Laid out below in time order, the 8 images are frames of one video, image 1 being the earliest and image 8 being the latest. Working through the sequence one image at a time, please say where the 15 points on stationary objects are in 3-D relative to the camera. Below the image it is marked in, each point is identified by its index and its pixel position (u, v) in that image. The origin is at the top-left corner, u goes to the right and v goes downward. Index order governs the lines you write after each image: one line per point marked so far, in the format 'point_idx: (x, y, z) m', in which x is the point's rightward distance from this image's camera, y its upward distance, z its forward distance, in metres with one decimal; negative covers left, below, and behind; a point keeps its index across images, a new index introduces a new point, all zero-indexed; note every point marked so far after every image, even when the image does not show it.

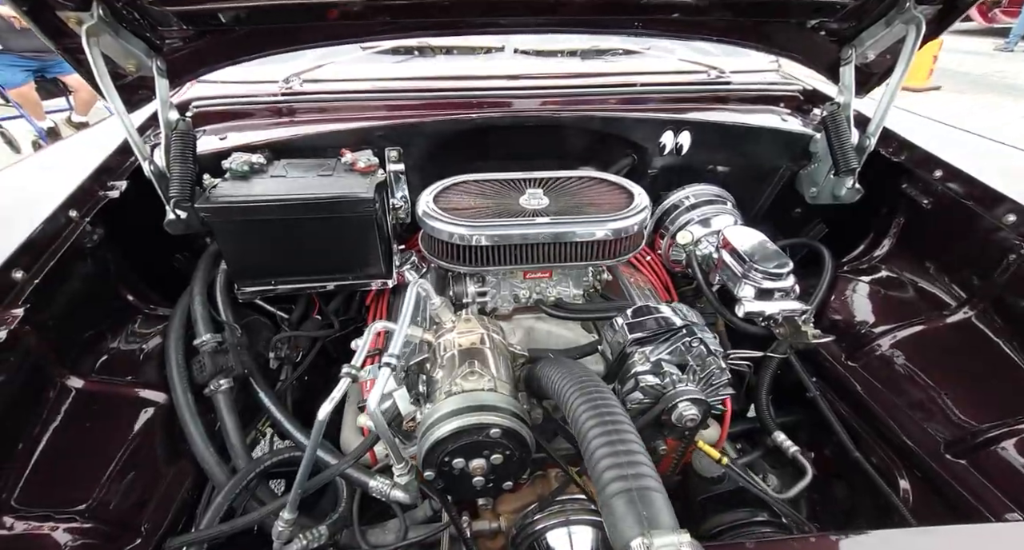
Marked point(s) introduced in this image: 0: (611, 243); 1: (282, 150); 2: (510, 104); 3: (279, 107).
0: (+0.2, +0.1, +0.8) m
1: (-0.5, +0.3, +1.0) m
2: (0.0, +0.4, +1.1) m
3: (-0.5, +0.4, +1.1) m
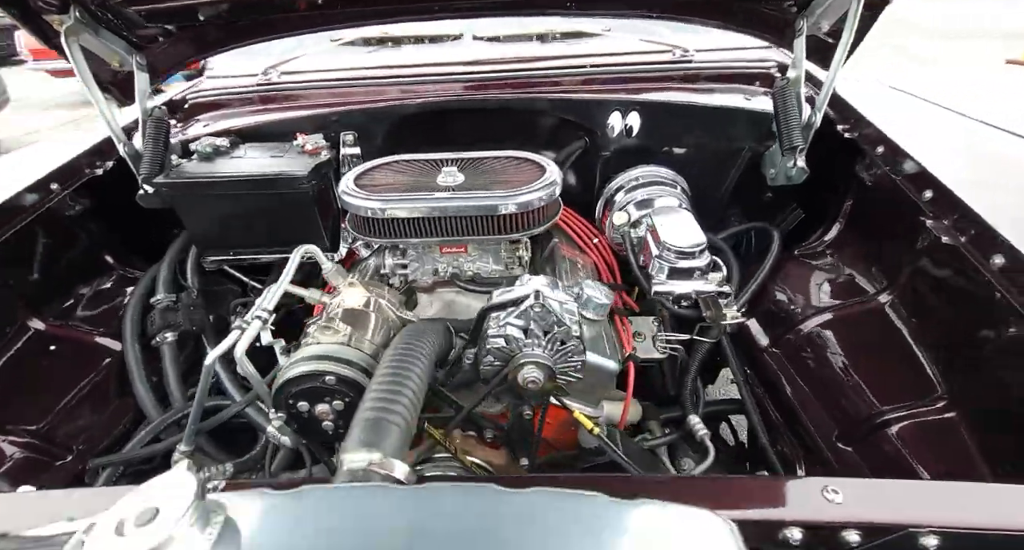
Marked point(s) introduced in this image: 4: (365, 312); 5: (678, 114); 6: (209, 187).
0: (0.0, +0.1, +0.8) m
1: (-0.6, +0.3, +1.1) m
2: (-0.1, +0.4, +1.1) m
3: (-0.6, +0.5, +1.2) m
4: (-0.2, -0.1, +0.7) m
5: (+0.3, +0.4, +1.1) m
6: (-0.5, +0.2, +0.9) m
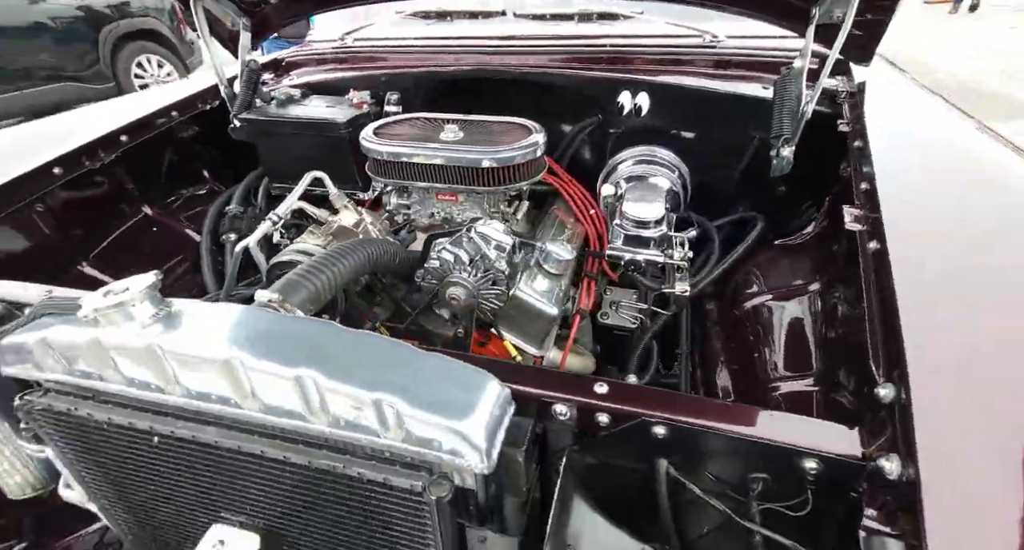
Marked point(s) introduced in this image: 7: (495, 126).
0: (0.0, +0.2, +0.9) m
1: (-0.5, +0.5, +1.3) m
2: (-0.1, +0.6, +1.3) m
3: (-0.5, +0.7, +1.4) m
4: (-0.3, +0.1, +0.9) m
5: (+0.4, +0.4, +1.1) m
6: (-0.5, +0.4, +1.1) m
7: (0.0, +0.3, +1.0) m
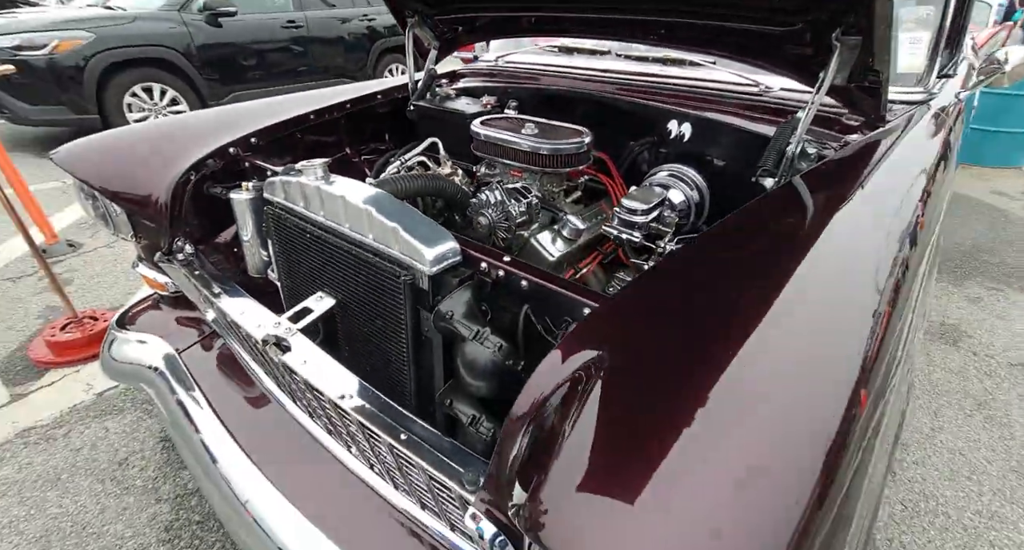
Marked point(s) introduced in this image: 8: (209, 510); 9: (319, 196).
0: (+0.1, +0.3, +1.4) m
1: (-0.2, +0.7, +1.9) m
2: (+0.3, +0.7, +1.7) m
3: (-0.1, +0.9, +2.0) m
4: (-0.2, +0.3, +1.4) m
5: (+0.6, +0.4, +1.4) m
6: (-0.2, +0.6, +1.7) m
7: (+0.2, +0.4, +1.5) m
8: (-0.9, -0.7, +1.5) m
9: (-0.4, +0.2, +1.0) m
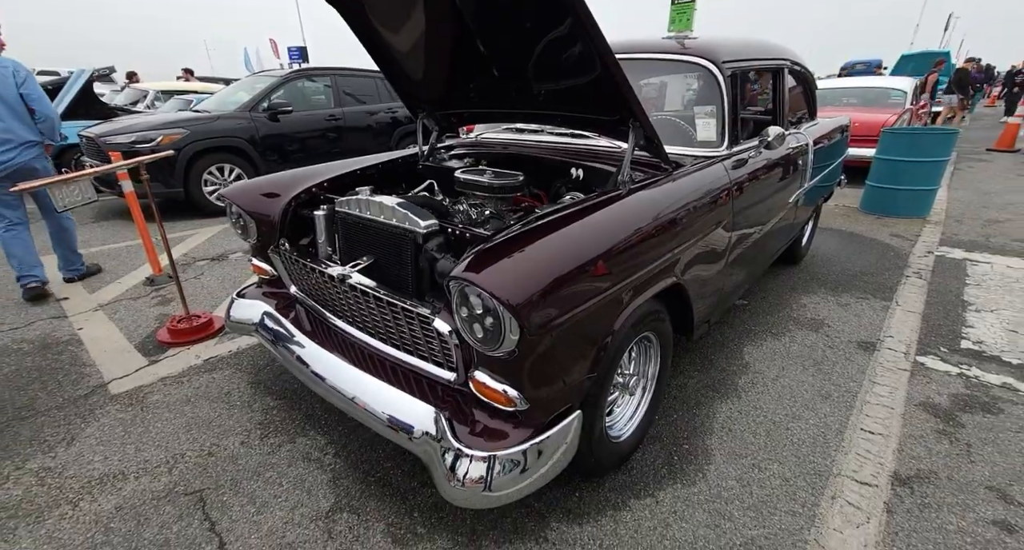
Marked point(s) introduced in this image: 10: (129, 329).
0: (-0.1, +0.4, +2.4) m
1: (-0.3, +0.7, +2.9) m
2: (+0.1, +0.7, +2.7) m
3: (-0.2, +0.8, +3.1) m
4: (-0.4, +0.3, +2.4) m
5: (+0.4, +0.5, +2.4) m
6: (-0.4, +0.6, +2.8) m
7: (0.0, +0.5, +2.5) m
8: (-1.1, -0.7, +2.4) m
9: (-0.6, +0.3, +2.0) m
10: (-2.5, -0.3, +3.2) m
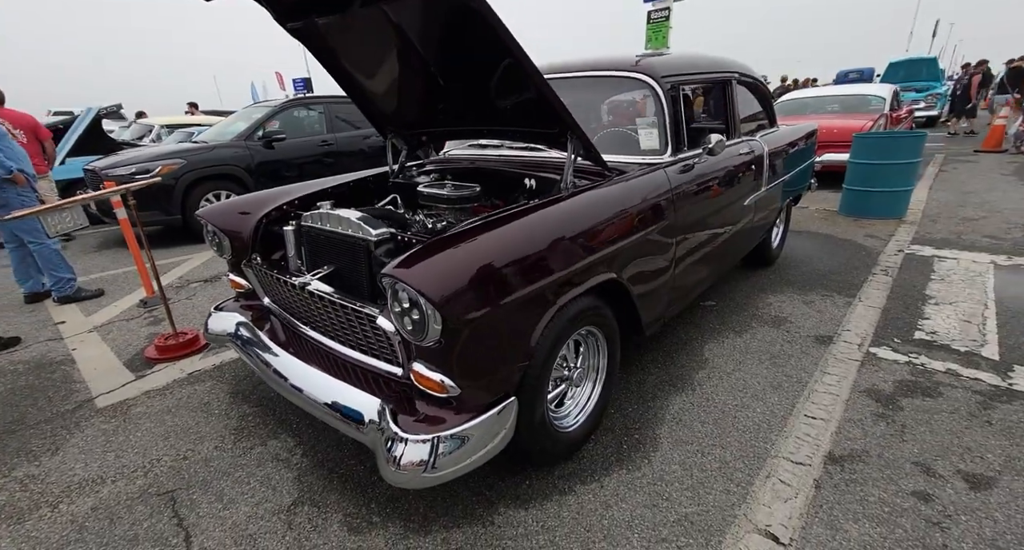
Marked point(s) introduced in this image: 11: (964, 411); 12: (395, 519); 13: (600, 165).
0: (-0.3, +0.4, +2.5) m
1: (-0.5, +0.6, +3.1) m
2: (-0.1, +0.6, +2.9) m
3: (-0.5, +0.8, +3.2) m
4: (-0.6, +0.3, +2.5) m
5: (+0.2, +0.5, +2.5) m
6: (-0.6, +0.5, +2.9) m
7: (-0.3, +0.5, +2.6) m
8: (-1.3, -0.7, +2.5) m
9: (-0.8, +0.3, +2.2) m
10: (-2.7, -0.5, +3.3) m
11: (+2.1, -0.6, +2.3) m
12: (-0.5, -1.0, +1.9) m
13: (+0.4, +0.5, +2.4) m
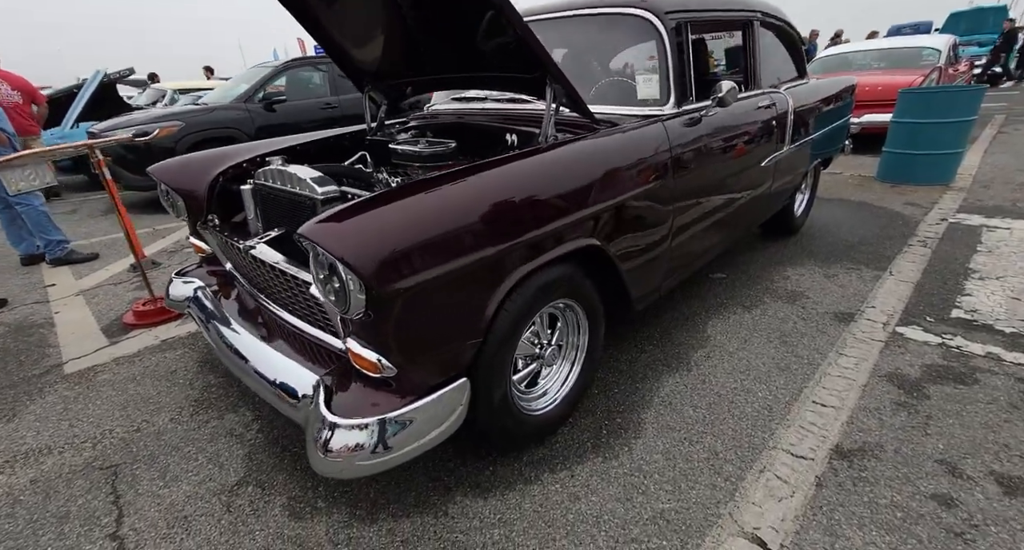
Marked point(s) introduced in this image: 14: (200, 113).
0: (-0.4, +0.5, +2.3) m
1: (-0.6, +0.8, +2.9) m
2: (-0.2, +0.8, +2.6) m
3: (-0.5, +1.0, +3.0) m
4: (-0.7, +0.5, +2.3) m
5: (+0.1, +0.6, +2.3) m
6: (-0.7, +0.7, +2.7) m
7: (-0.4, +0.6, +2.4) m
8: (-1.4, -0.6, +2.4) m
9: (-0.9, +0.4, +2.0) m
10: (-2.7, -0.2, +3.2) m
11: (+2.0, -0.5, +2.0) m
12: (-0.6, -0.8, +1.7) m
13: (+0.3, +0.7, +2.1) m
14: (-3.6, +1.9, +5.6) m
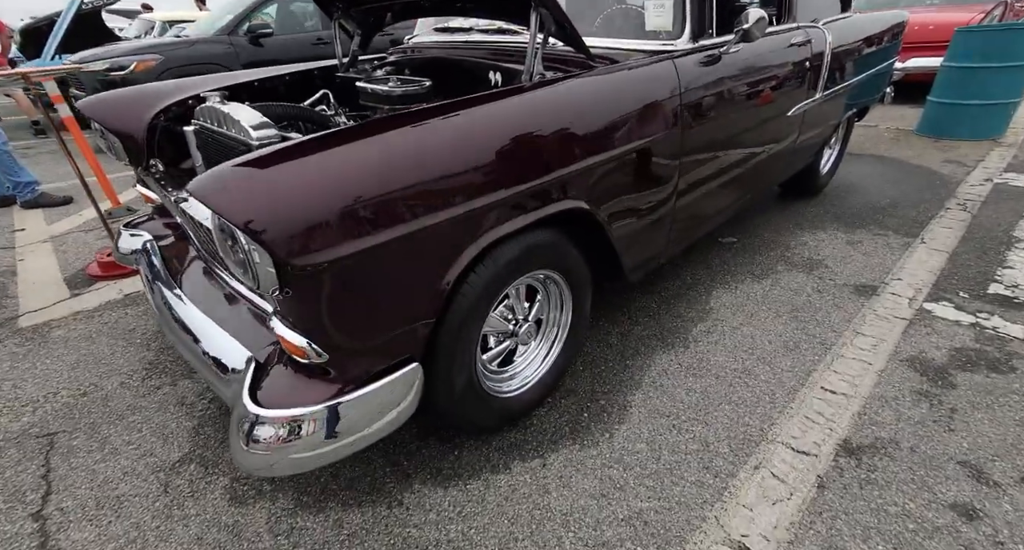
0: (-0.5, +0.7, +2.0) m
1: (-0.7, +1.1, +2.5) m
2: (-0.3, +1.0, +2.3) m
3: (-0.6, +1.2, +2.6) m
4: (-0.8, +0.7, +2.0) m
5: (0.0, +0.8, +1.9) m
6: (-0.8, +0.9, +2.4) m
7: (-0.4, +0.8, +2.0) m
8: (-1.5, -0.4, +2.2) m
9: (-1.0, +0.6, +1.7) m
10: (-2.8, +0.1, +3.1) m
11: (+1.9, -0.4, +1.7) m
12: (-0.7, -0.7, +1.6) m
13: (+0.3, +0.8, +1.8) m
14: (-3.5, +2.5, +5.2) m
